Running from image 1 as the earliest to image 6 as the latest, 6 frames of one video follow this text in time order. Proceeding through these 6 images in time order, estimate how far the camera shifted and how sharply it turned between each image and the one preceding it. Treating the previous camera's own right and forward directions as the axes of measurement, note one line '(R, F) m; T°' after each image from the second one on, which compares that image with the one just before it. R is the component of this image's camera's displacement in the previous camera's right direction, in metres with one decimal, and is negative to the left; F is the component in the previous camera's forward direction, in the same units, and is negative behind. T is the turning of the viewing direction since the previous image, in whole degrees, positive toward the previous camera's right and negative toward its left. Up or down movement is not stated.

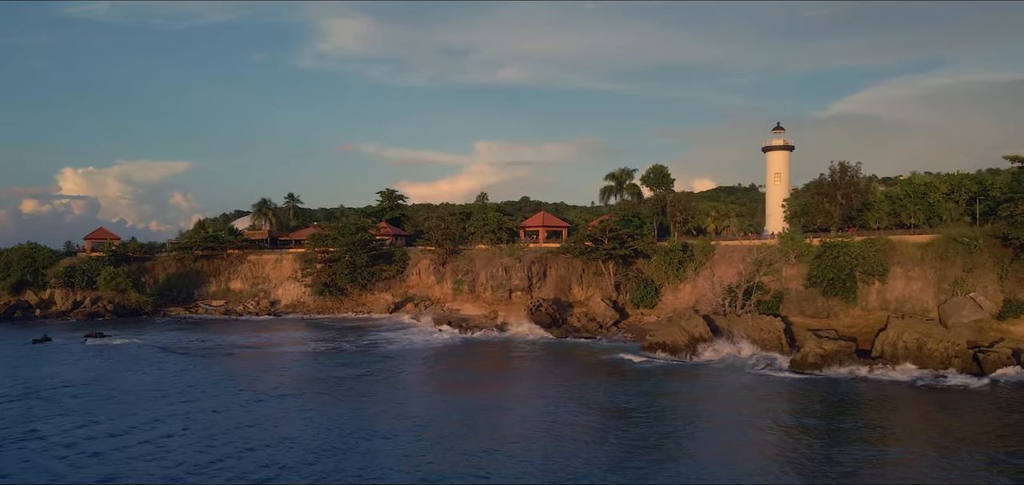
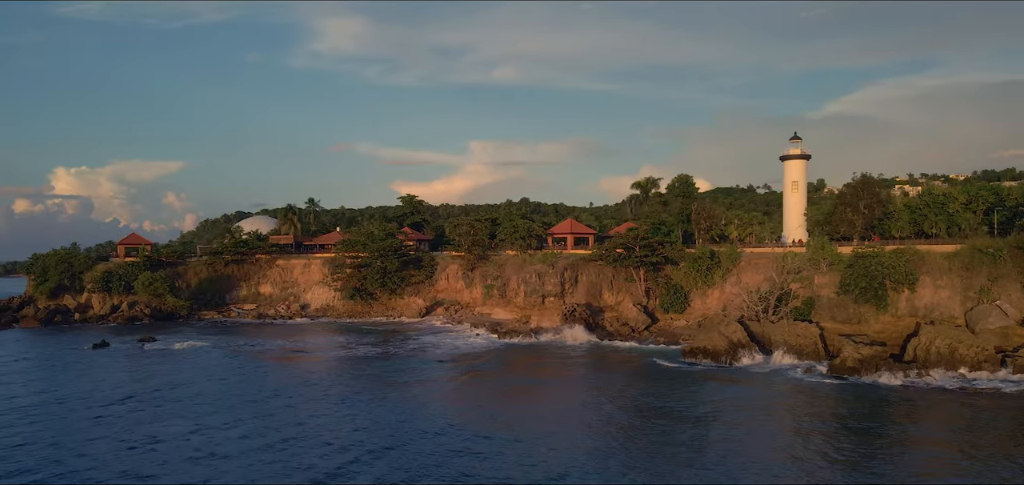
(-2.2, -1.5) m; 0°
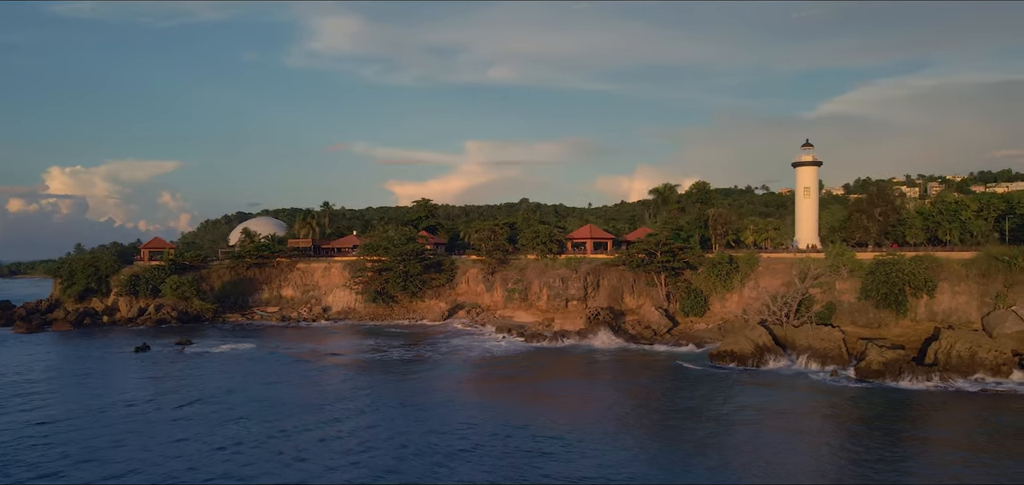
(-1.6, -1.1) m; 0°
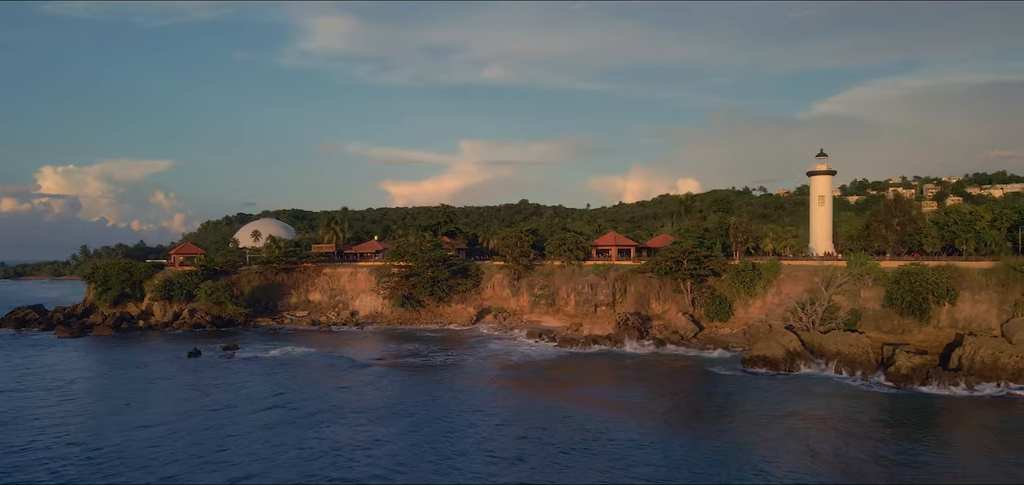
(-2.2, -1.6) m; 0°
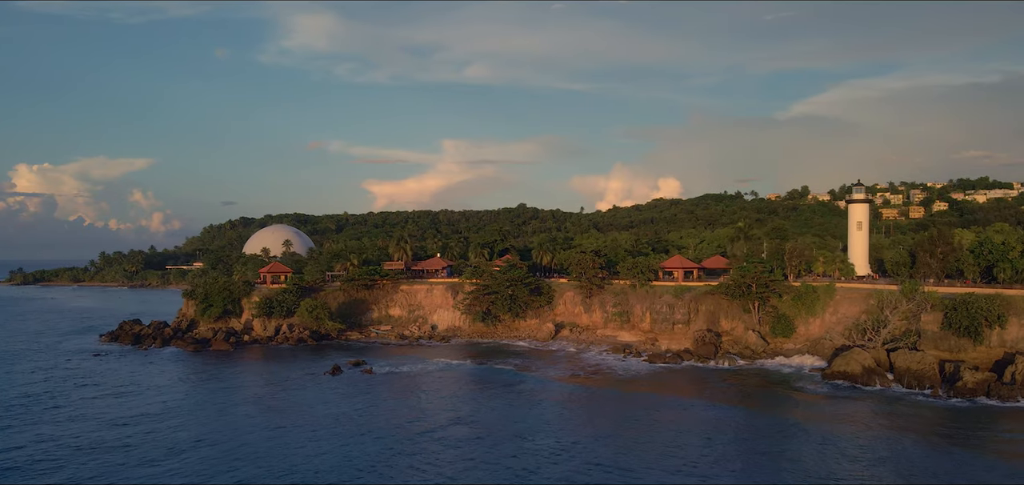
(-7.2, -5.3) m; +1°
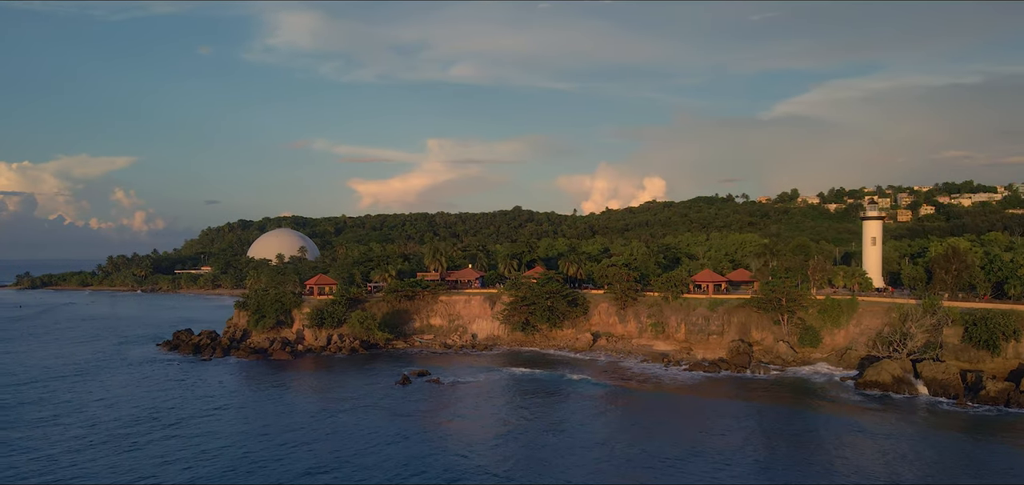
(-4.5, -3.5) m; +1°
